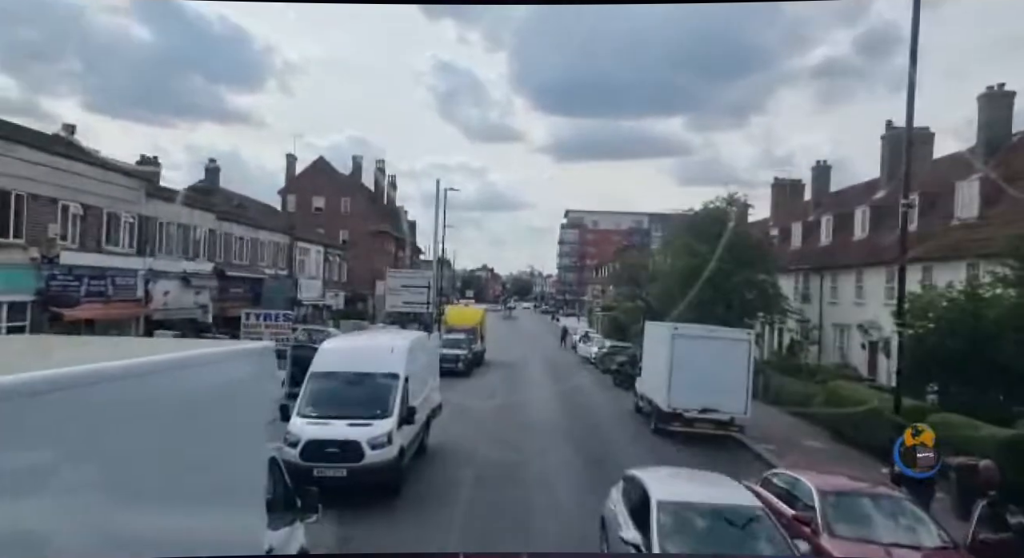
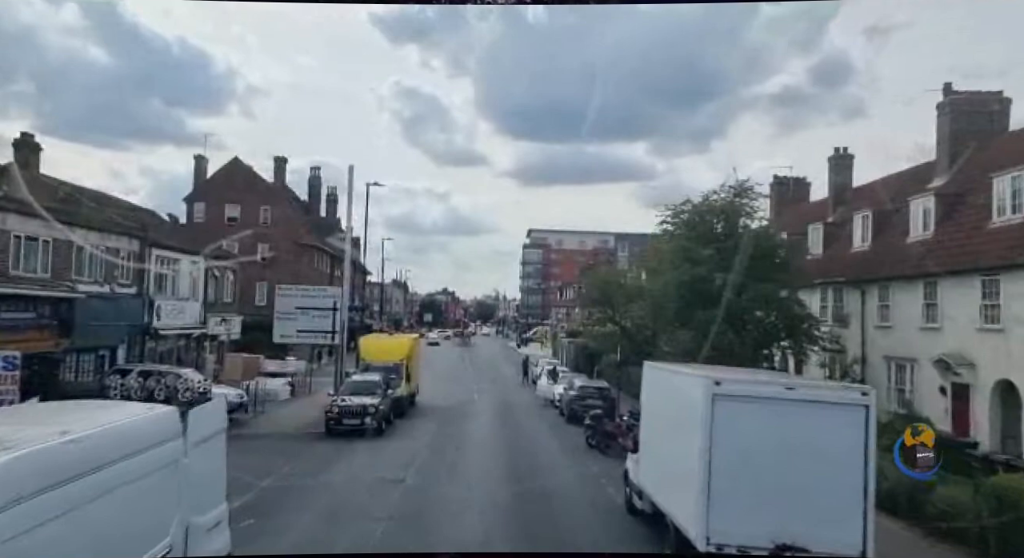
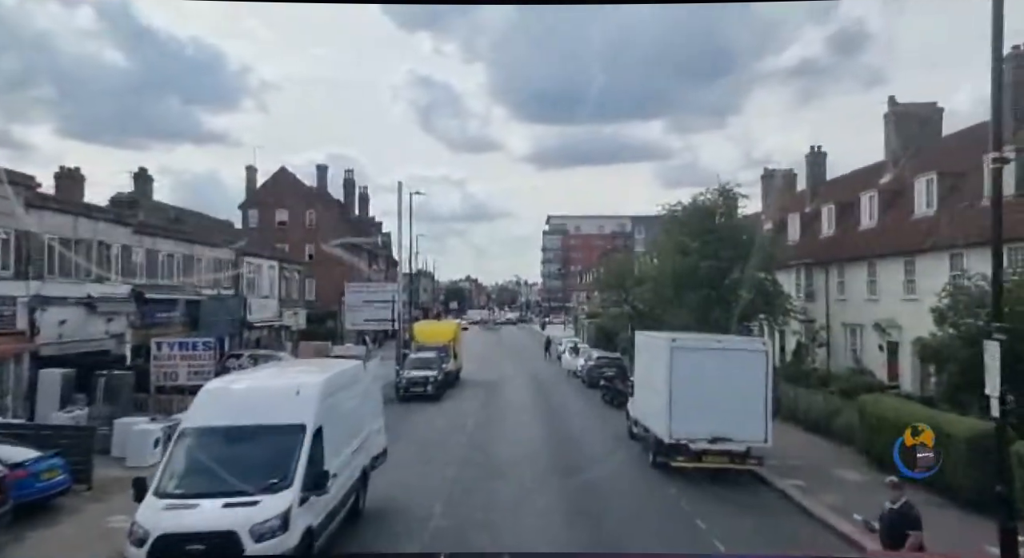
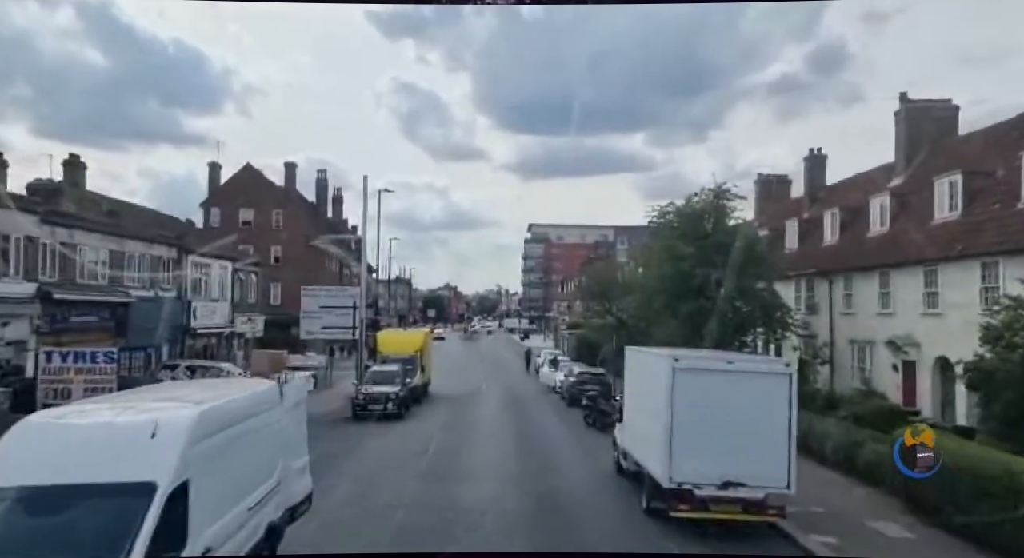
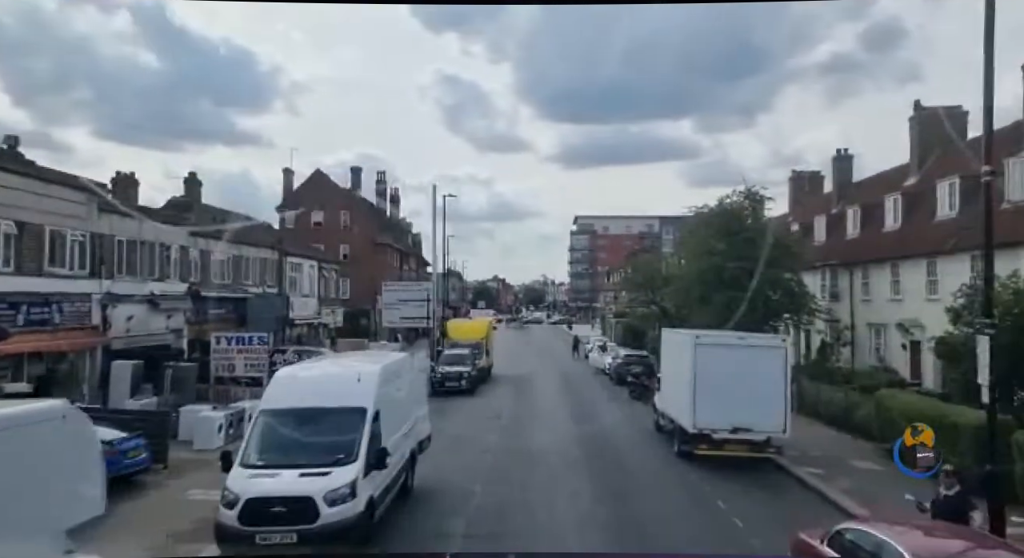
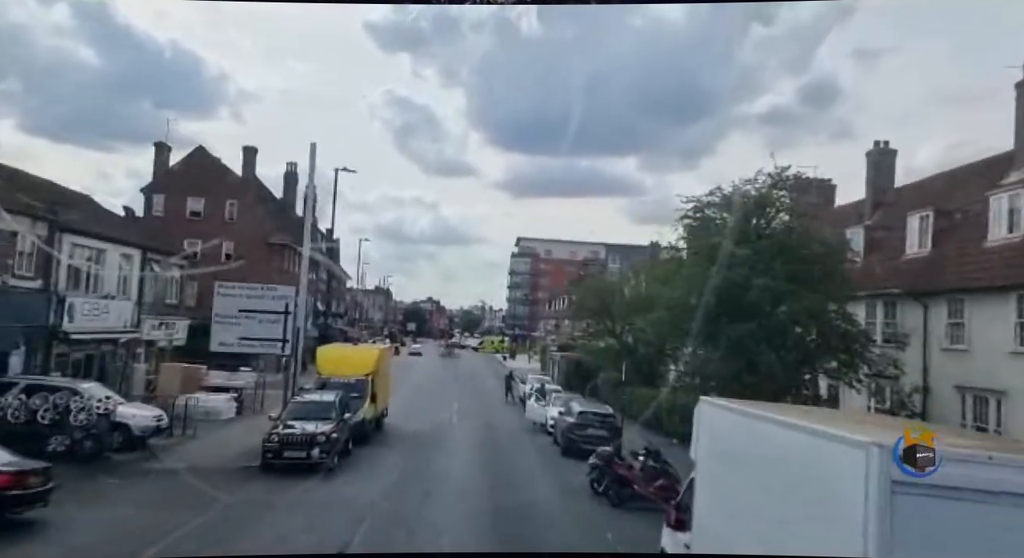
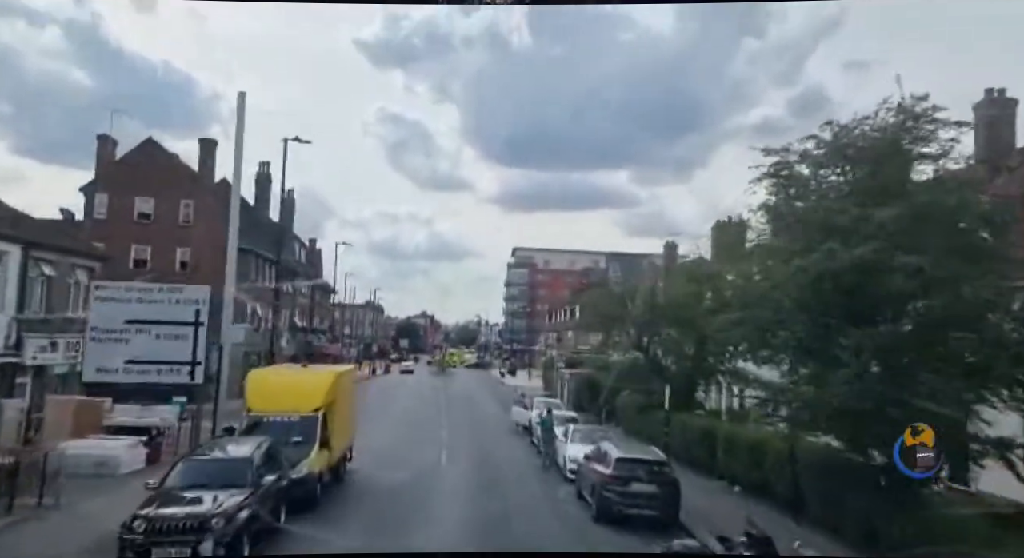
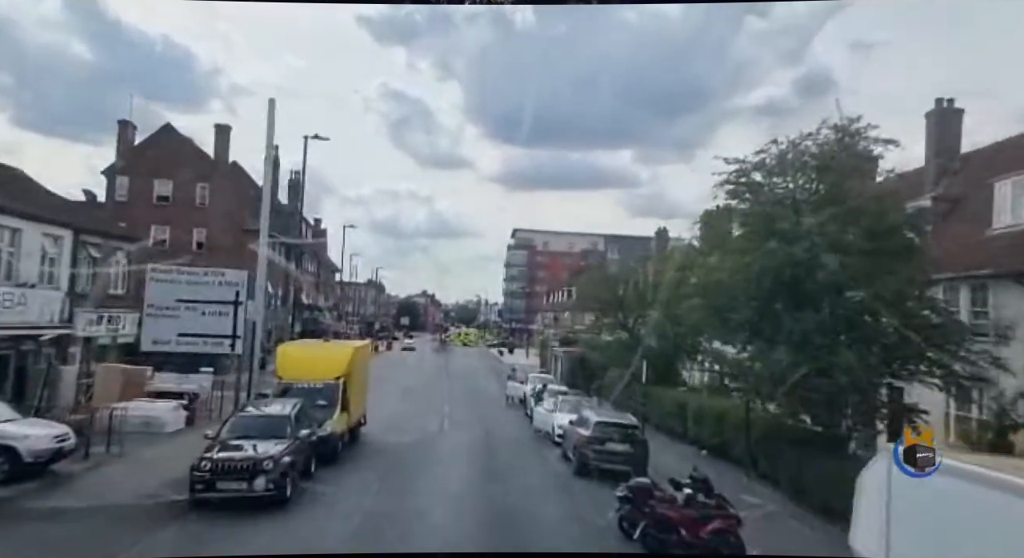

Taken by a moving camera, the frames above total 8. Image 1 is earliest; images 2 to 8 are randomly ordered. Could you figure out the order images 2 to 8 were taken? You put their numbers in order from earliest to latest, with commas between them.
5, 3, 4, 2, 6, 8, 7
